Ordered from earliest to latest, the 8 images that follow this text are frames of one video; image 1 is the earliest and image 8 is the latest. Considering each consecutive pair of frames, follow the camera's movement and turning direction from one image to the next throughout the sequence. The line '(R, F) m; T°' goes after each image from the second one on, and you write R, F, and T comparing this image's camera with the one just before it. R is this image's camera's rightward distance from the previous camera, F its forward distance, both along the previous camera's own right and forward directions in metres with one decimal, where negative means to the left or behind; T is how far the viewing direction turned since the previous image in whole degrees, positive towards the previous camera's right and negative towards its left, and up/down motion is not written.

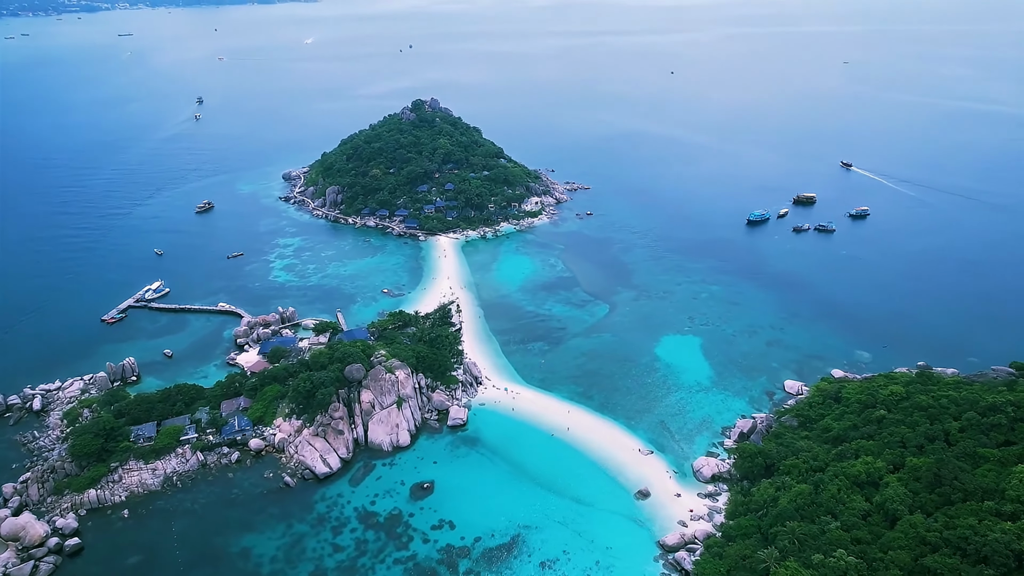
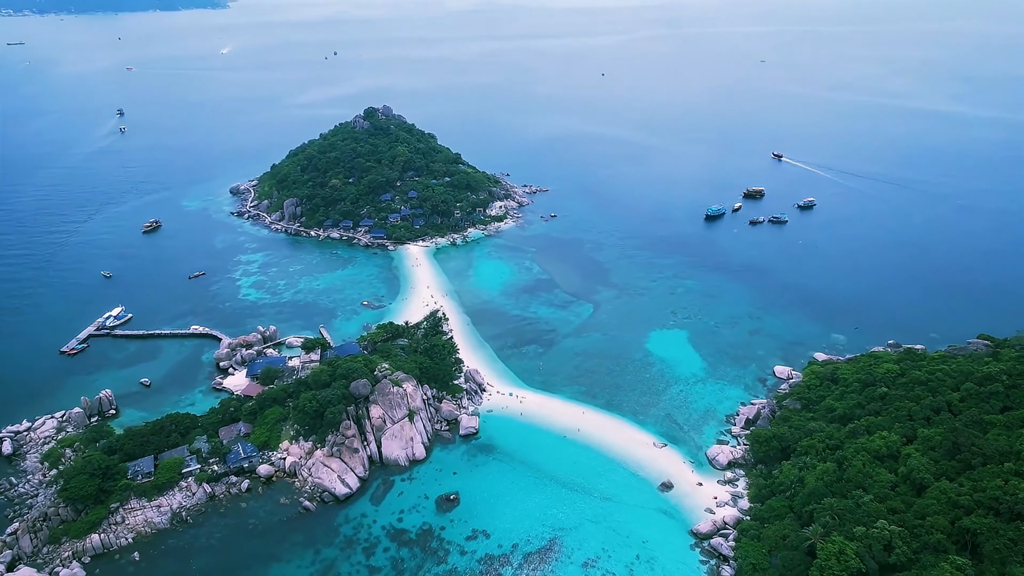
(-4.6, +0.2) m; +6°
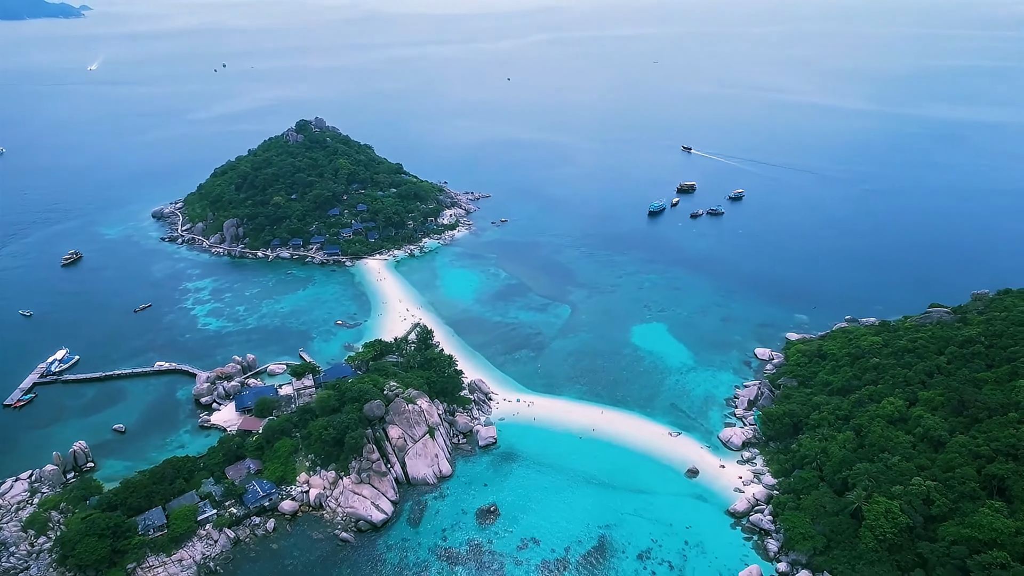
(-6.5, +0.4) m; +9°
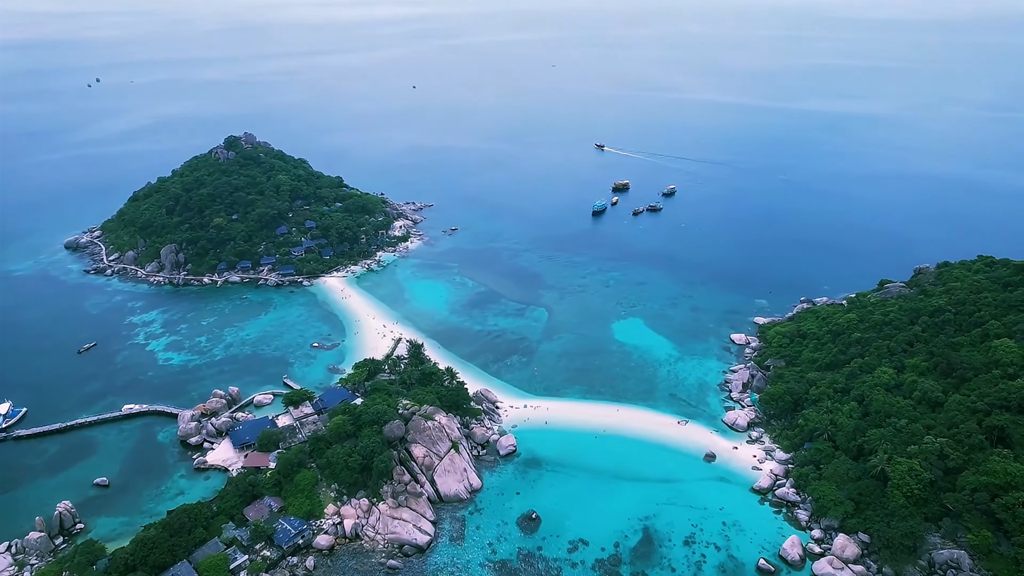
(-6.5, +0.4) m; +9°
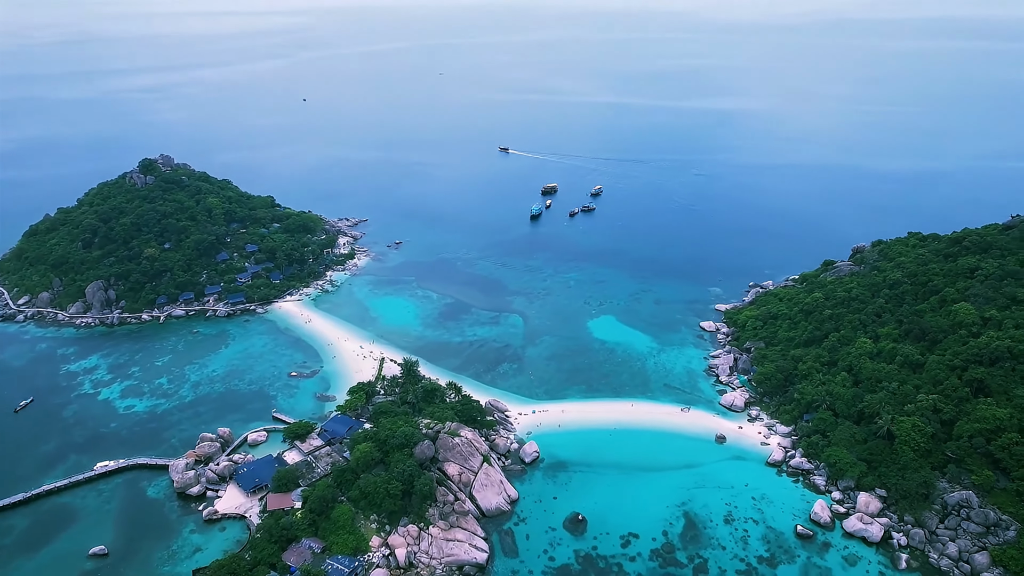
(-7.4, +0.5) m; +10°
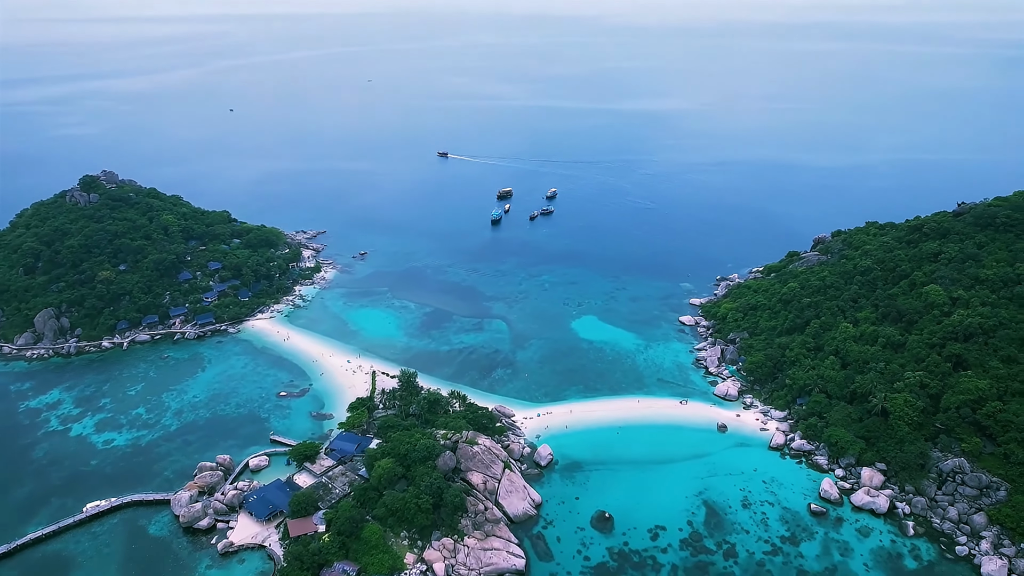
(-4.7, +0.2) m; +7°
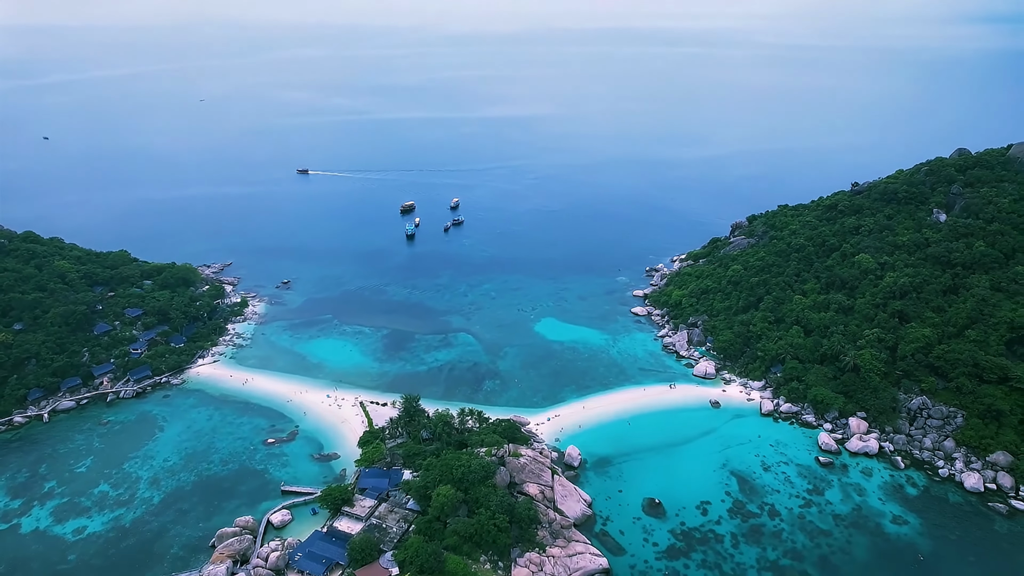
(-10.3, +1.2) m; +14°
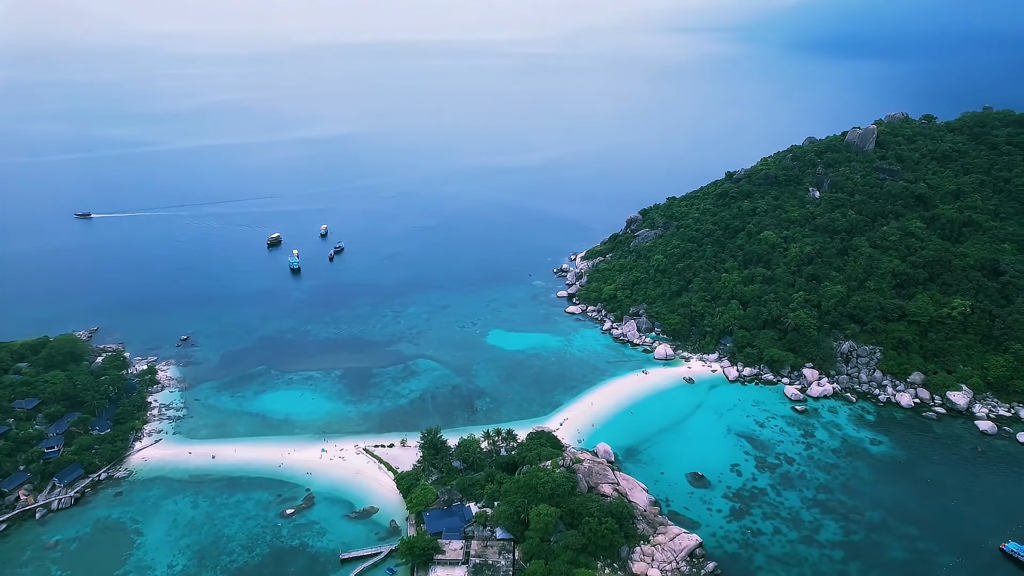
(-13.9, +2.2) m; +19°
